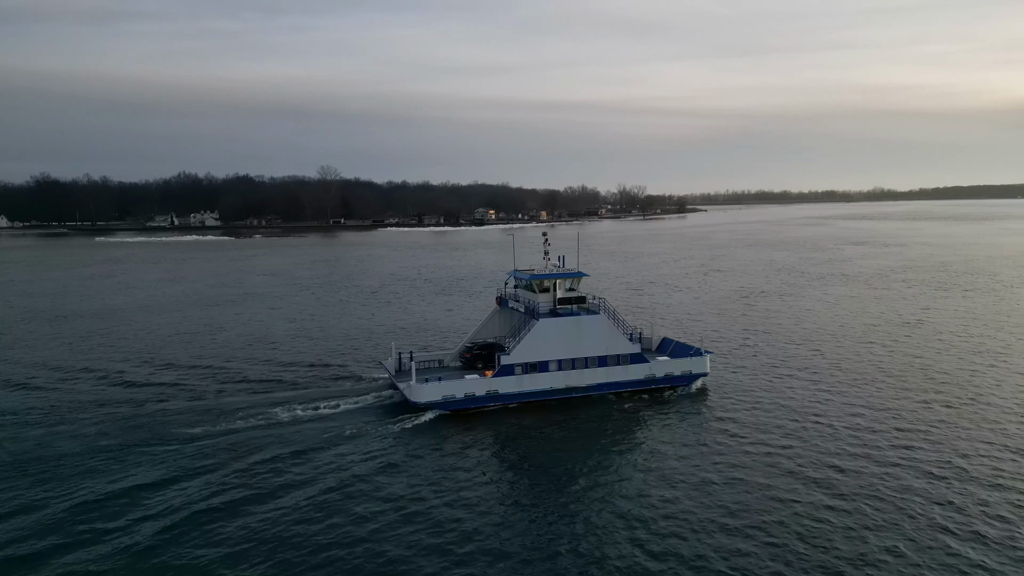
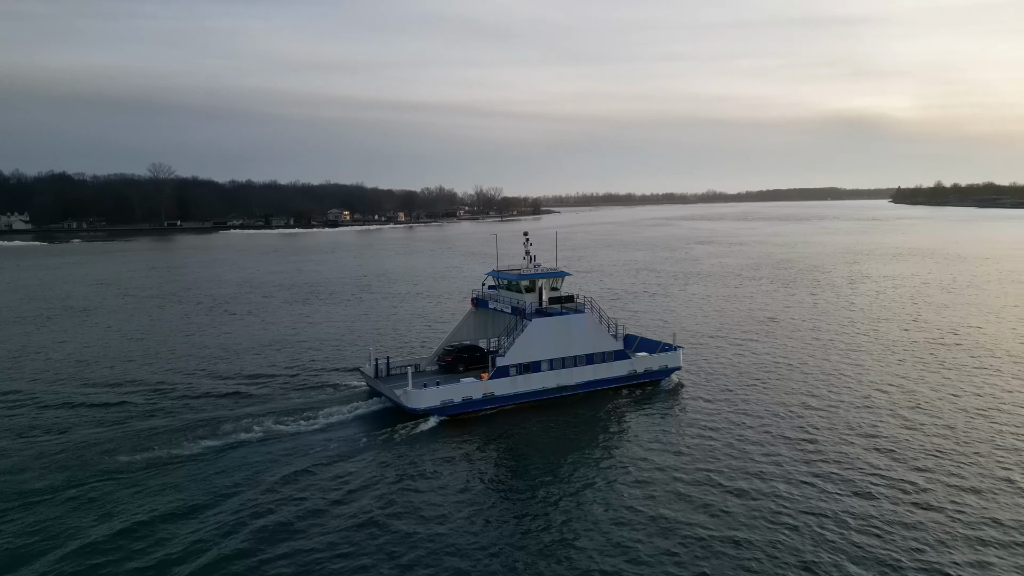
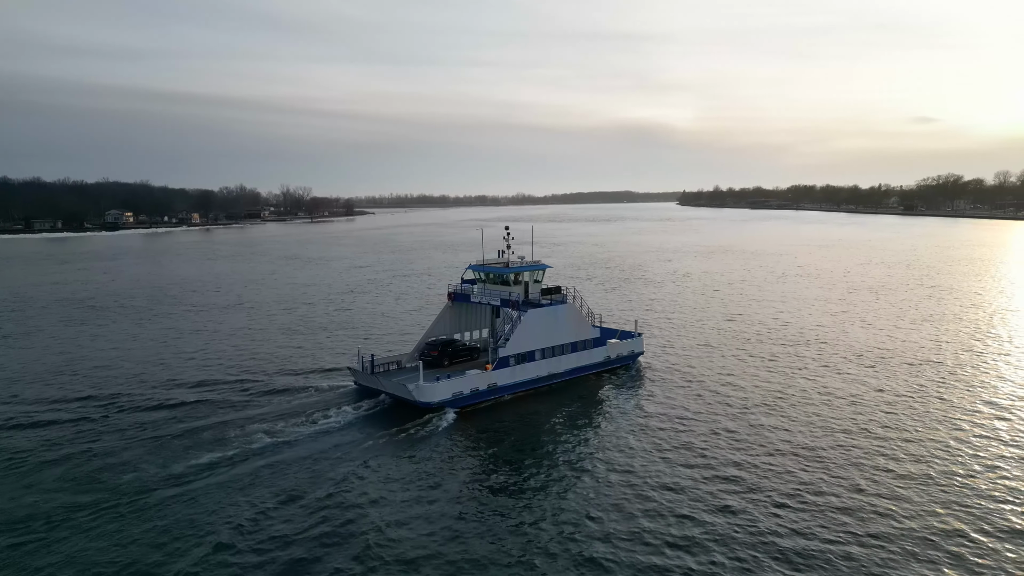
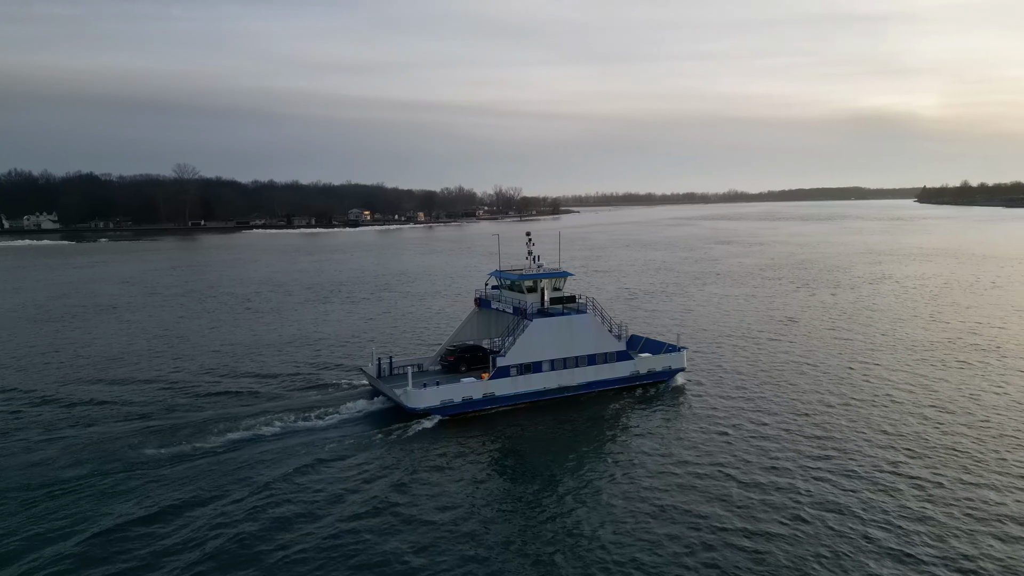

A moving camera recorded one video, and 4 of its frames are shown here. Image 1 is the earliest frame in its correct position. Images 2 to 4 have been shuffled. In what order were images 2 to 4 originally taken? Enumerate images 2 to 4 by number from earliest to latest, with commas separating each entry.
4, 2, 3
